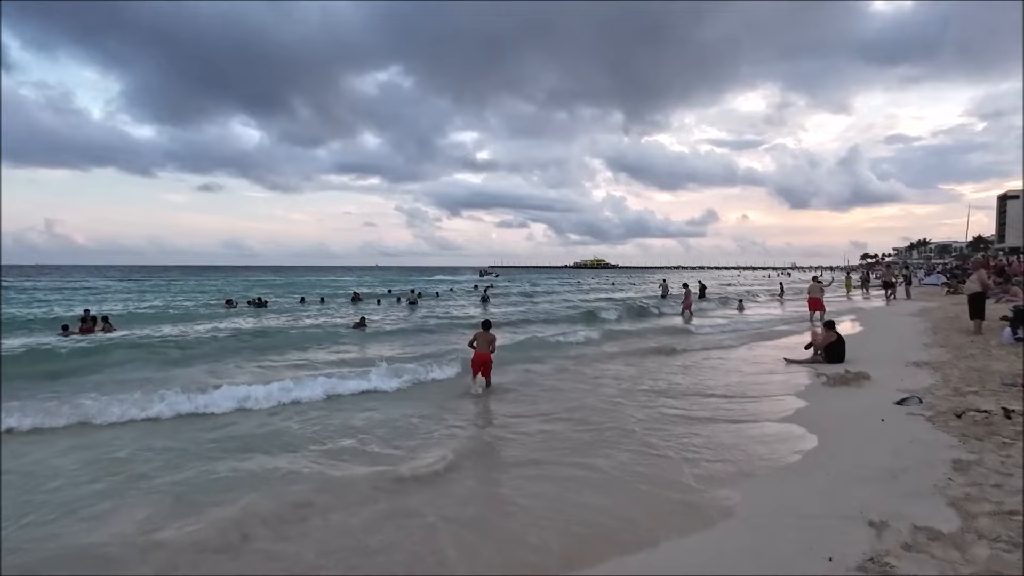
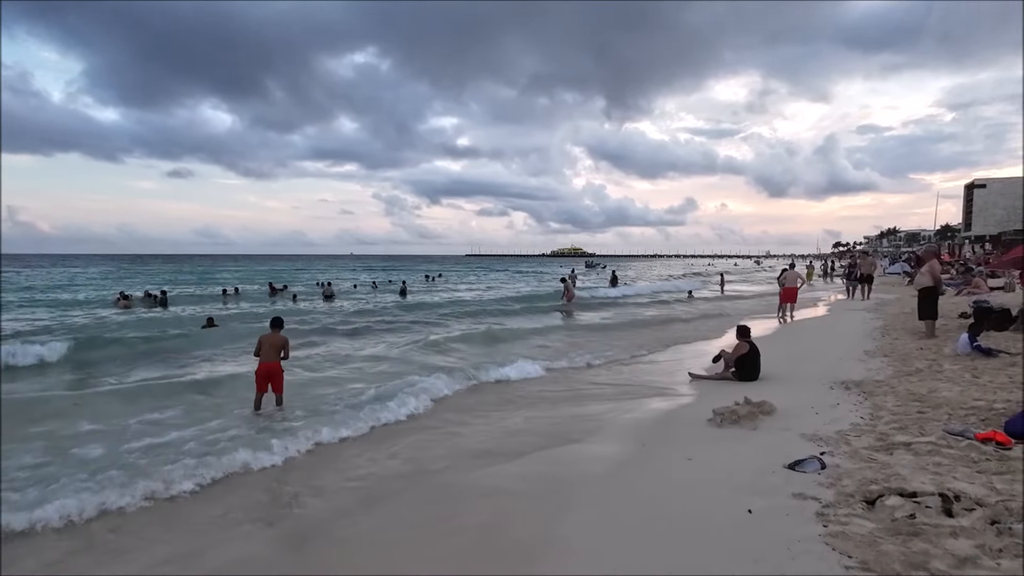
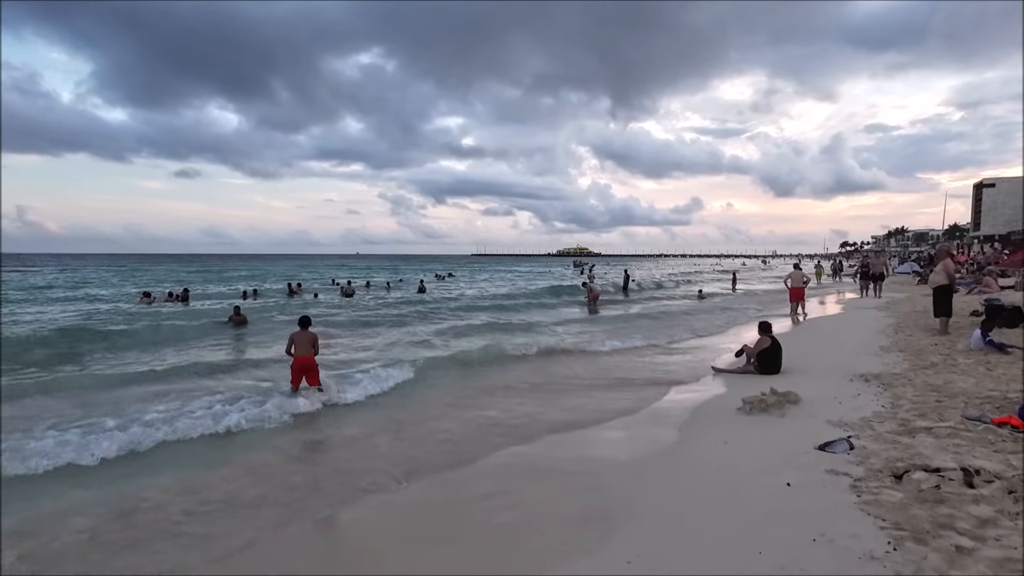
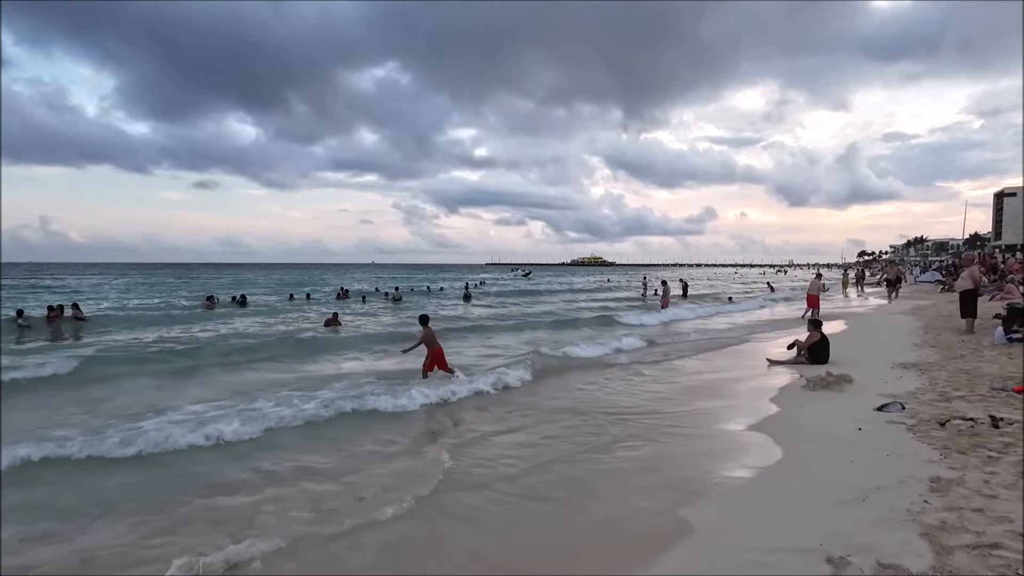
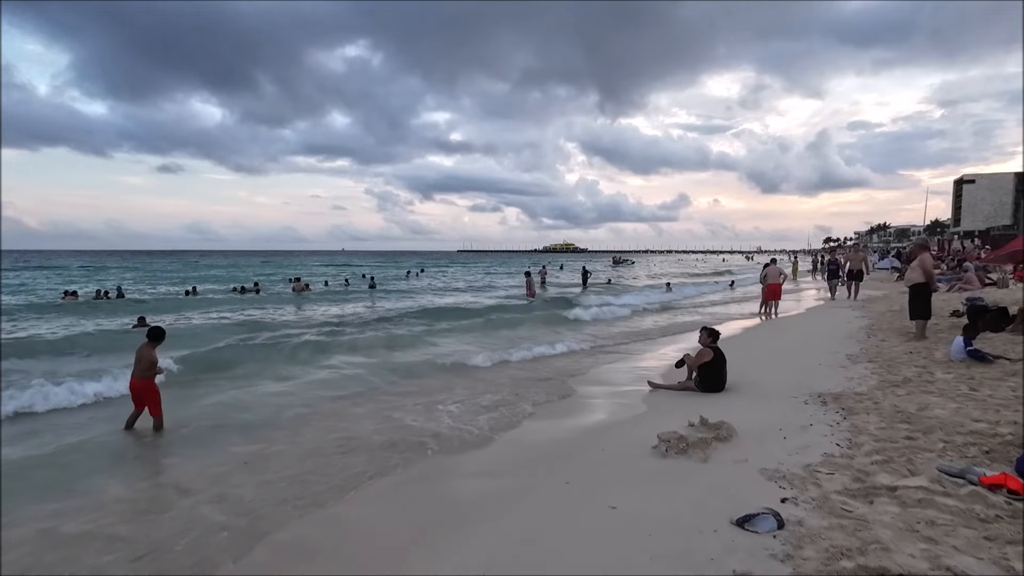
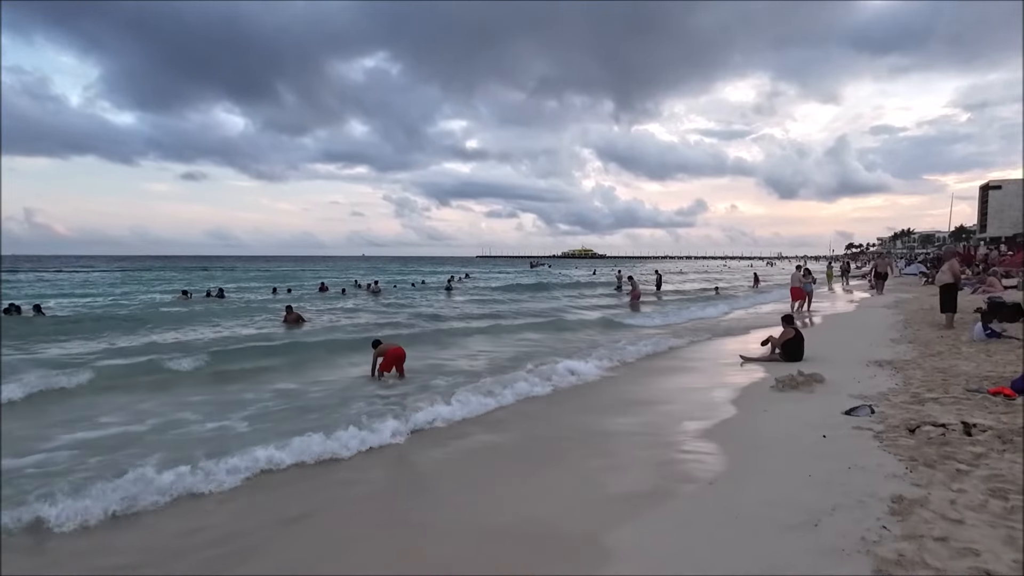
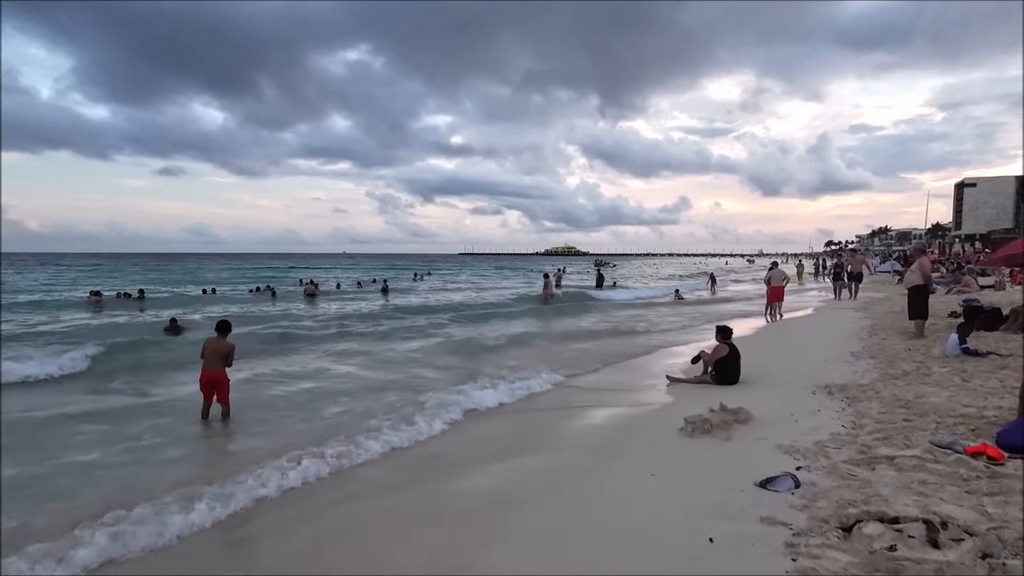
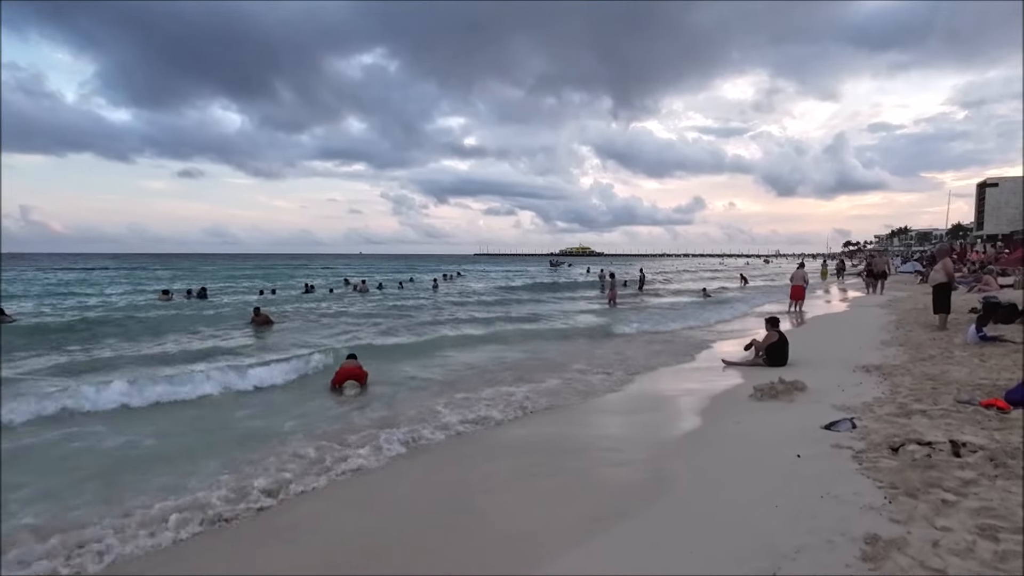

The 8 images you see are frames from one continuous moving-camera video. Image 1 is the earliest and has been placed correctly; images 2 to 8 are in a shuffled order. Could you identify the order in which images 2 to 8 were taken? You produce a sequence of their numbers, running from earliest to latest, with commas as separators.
4, 6, 8, 3, 2, 7, 5
